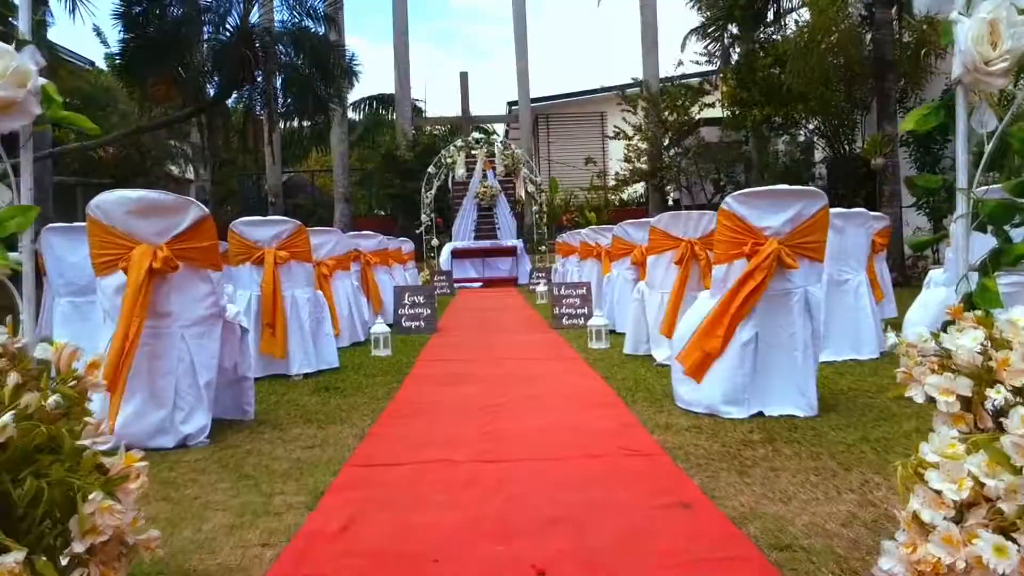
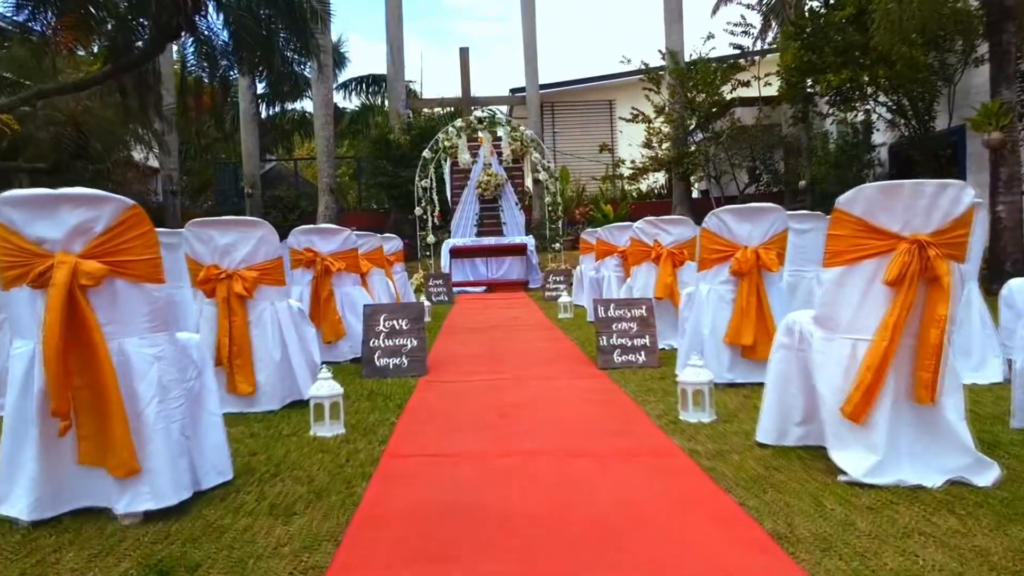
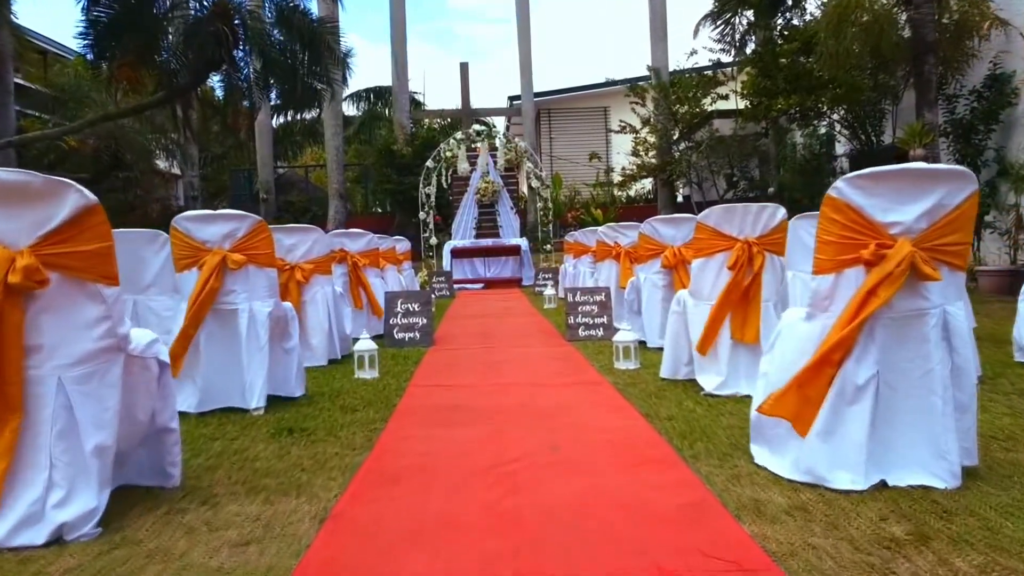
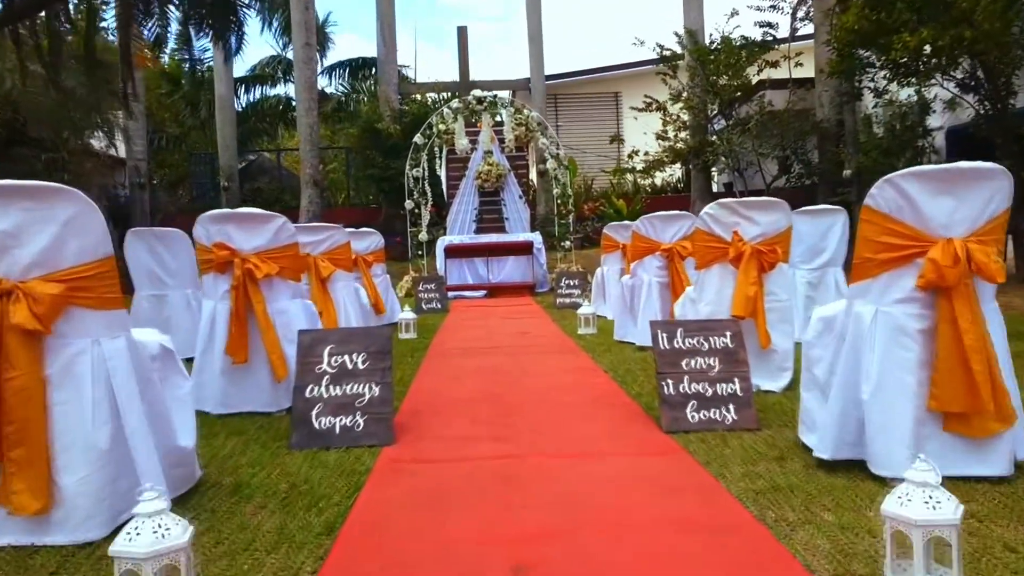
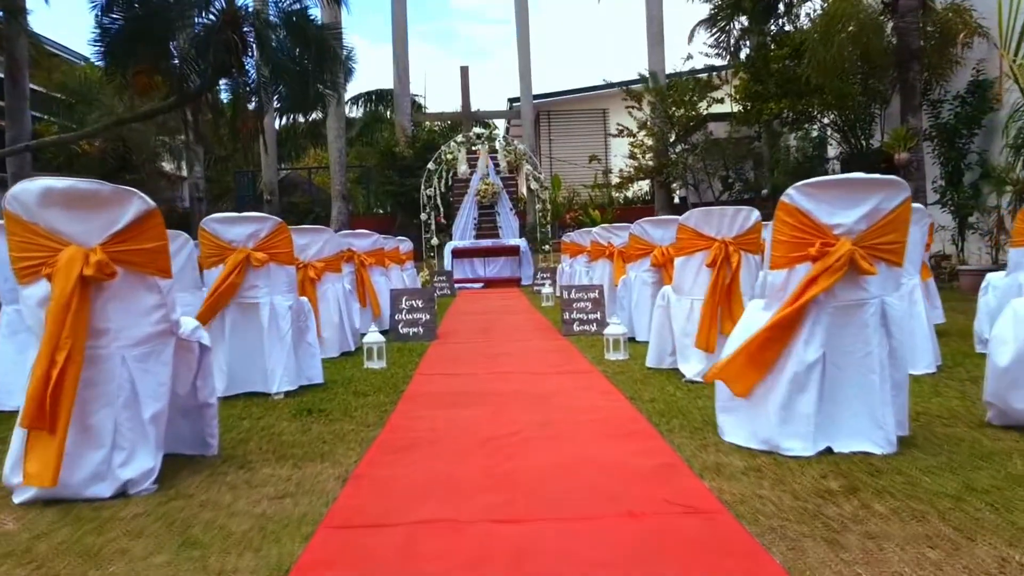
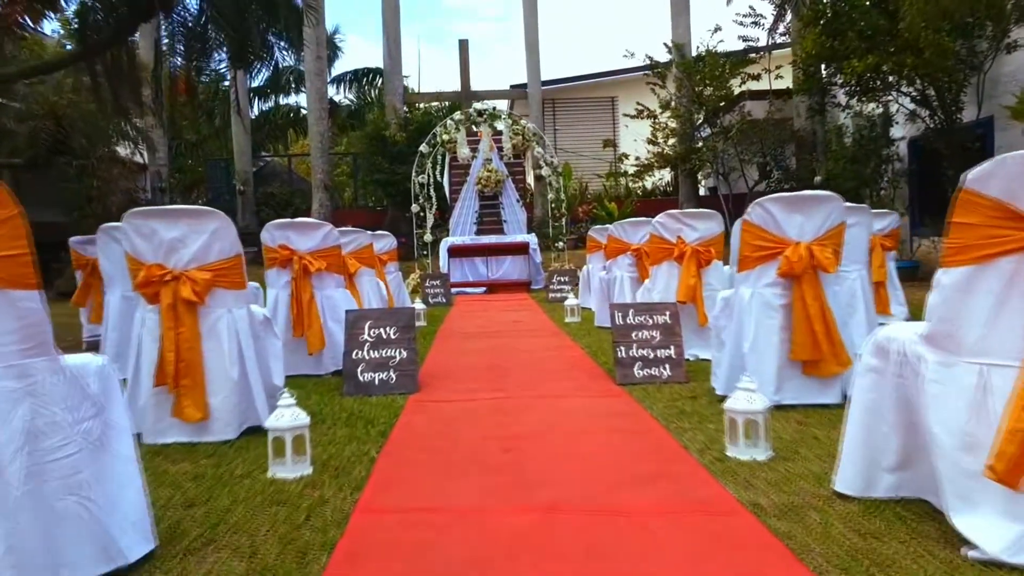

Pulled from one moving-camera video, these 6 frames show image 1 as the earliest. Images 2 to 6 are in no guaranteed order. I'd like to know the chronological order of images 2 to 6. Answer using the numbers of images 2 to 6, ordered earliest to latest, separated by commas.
5, 3, 2, 6, 4
